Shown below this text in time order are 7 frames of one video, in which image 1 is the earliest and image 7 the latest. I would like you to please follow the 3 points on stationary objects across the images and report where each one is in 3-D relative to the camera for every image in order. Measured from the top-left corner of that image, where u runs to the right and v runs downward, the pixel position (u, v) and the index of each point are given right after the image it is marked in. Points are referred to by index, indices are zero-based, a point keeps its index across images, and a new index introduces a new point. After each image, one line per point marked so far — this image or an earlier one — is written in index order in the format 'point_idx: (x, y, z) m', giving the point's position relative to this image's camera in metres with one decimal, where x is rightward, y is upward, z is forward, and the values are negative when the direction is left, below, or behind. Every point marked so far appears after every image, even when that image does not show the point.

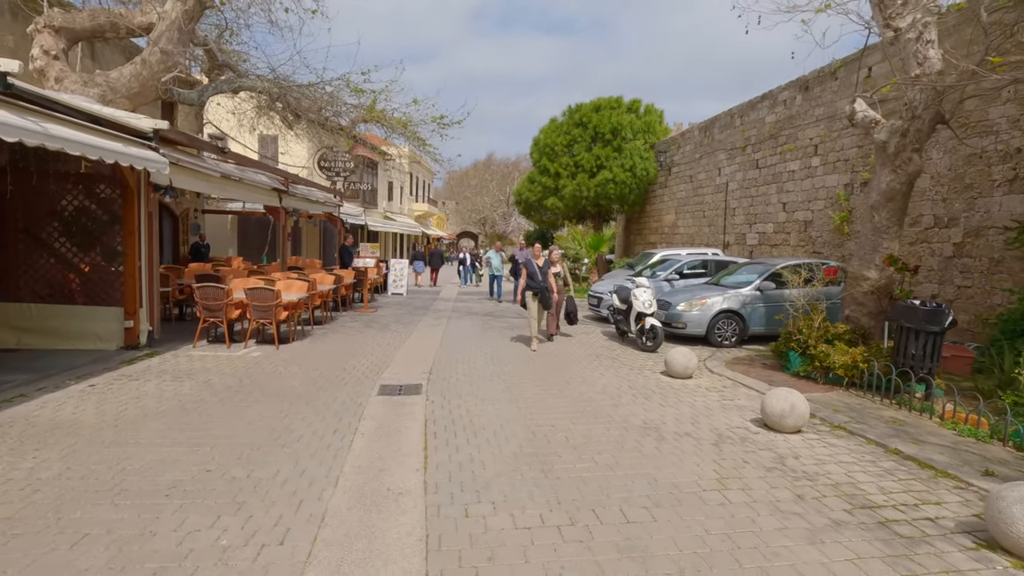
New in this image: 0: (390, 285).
0: (-4.2, +0.1, +19.3) m
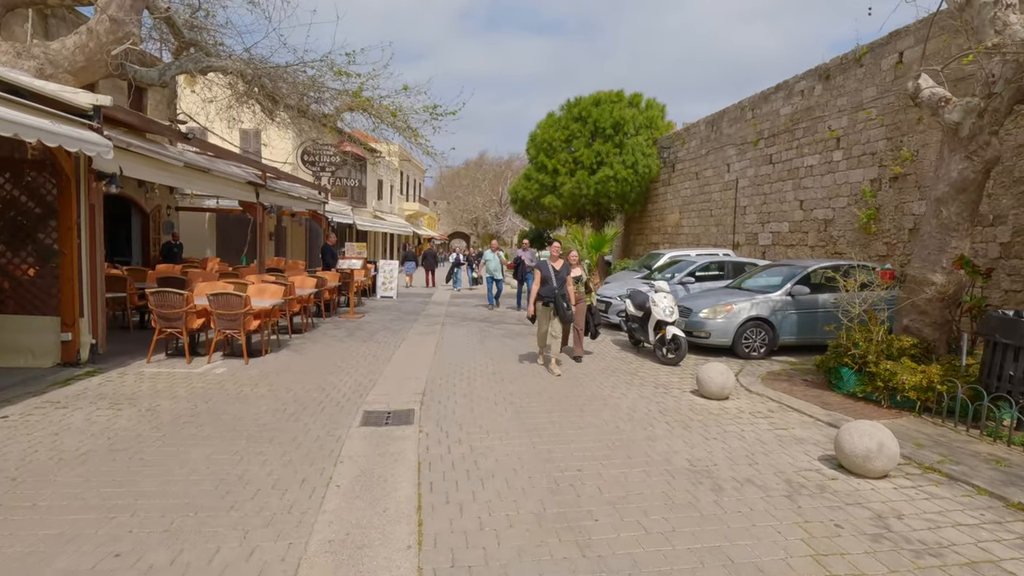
0: (-4.3, 0.0, +18.1) m
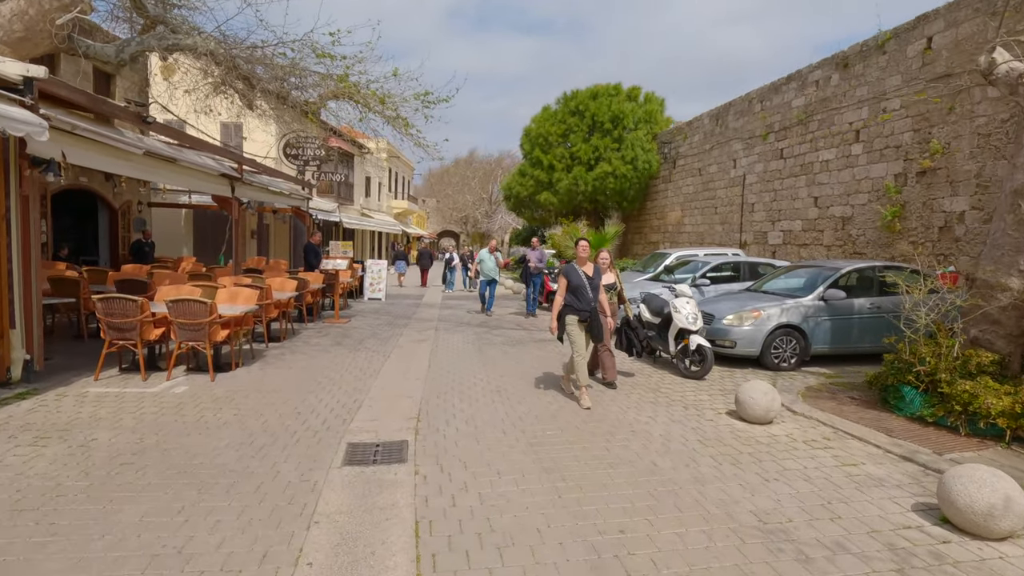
0: (-4.4, 0.0, +17.0) m
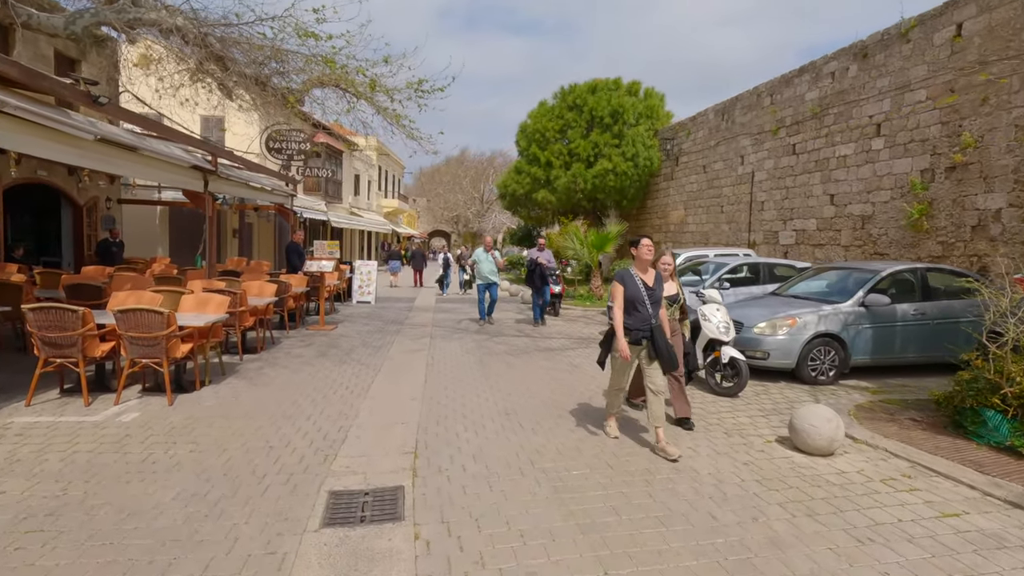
0: (-4.5, -0.1, +16.0) m
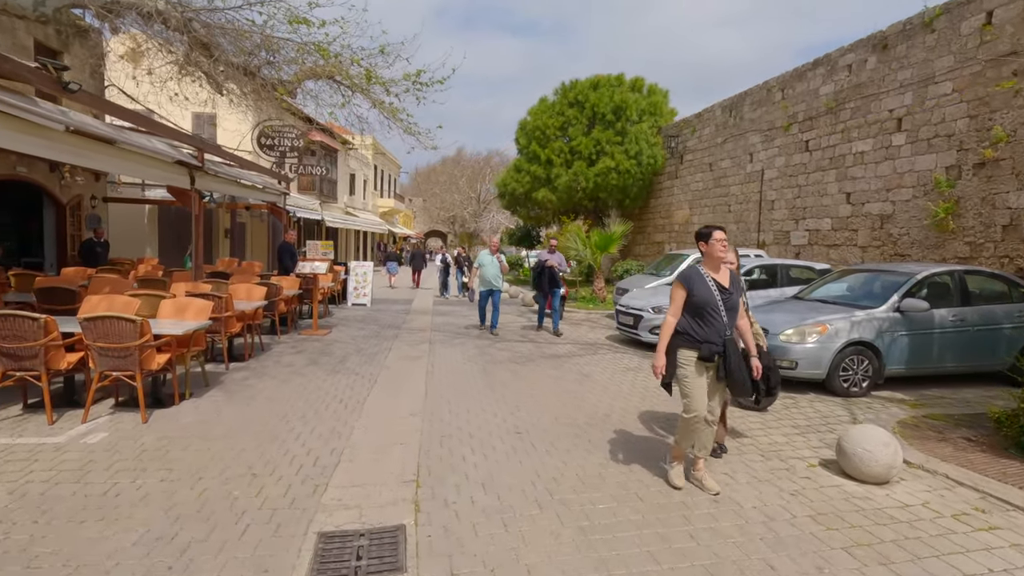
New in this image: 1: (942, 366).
0: (-4.5, -0.1, +15.4) m
1: (+5.4, -1.0, +7.1) m
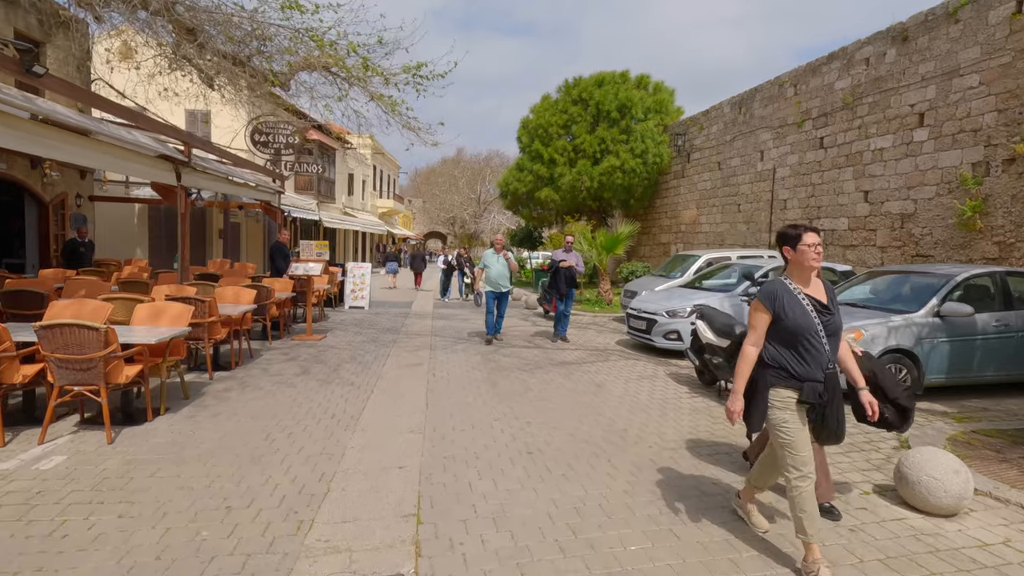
0: (-4.4, -0.2, +14.9) m
1: (+5.5, -1.0, +6.6) m
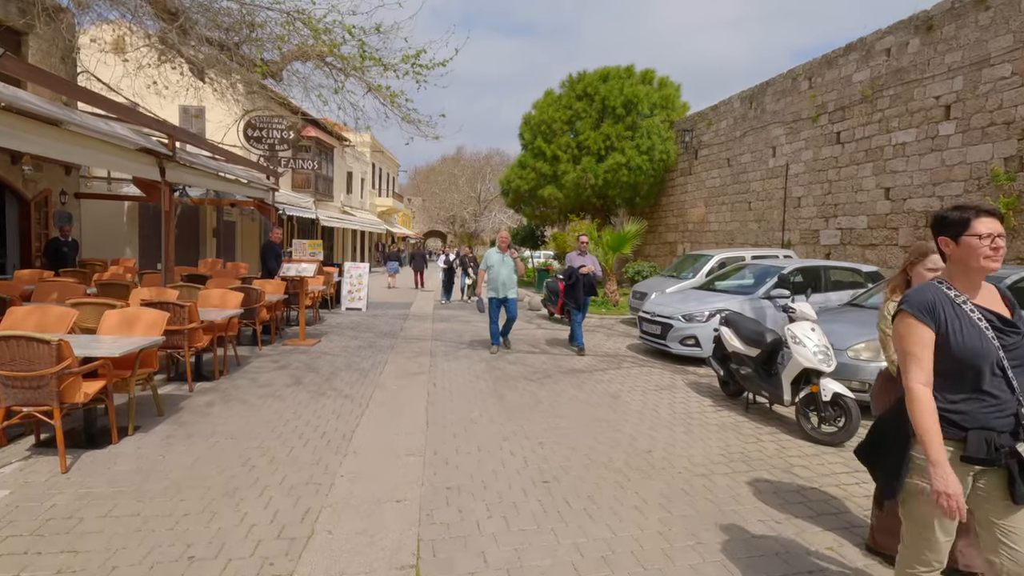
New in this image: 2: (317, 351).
0: (-4.3, -0.2, +14.3) m
1: (+5.6, -1.1, +6.0) m
2: (-3.1, -1.0, +8.8) m
